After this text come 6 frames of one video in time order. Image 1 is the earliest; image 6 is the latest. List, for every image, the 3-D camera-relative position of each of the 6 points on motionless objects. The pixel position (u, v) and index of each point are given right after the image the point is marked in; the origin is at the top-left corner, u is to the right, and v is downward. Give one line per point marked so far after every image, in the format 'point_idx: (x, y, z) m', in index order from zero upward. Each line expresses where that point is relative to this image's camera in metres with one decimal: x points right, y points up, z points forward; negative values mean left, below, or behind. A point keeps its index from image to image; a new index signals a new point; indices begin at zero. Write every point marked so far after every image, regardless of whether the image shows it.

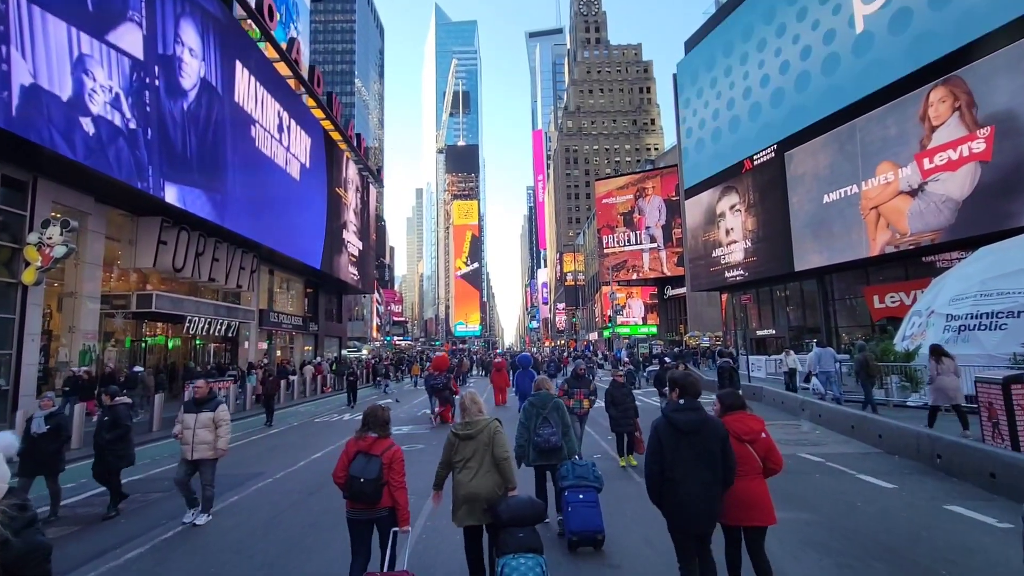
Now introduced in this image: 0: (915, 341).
0: (+10.5, -1.4, +15.1) m
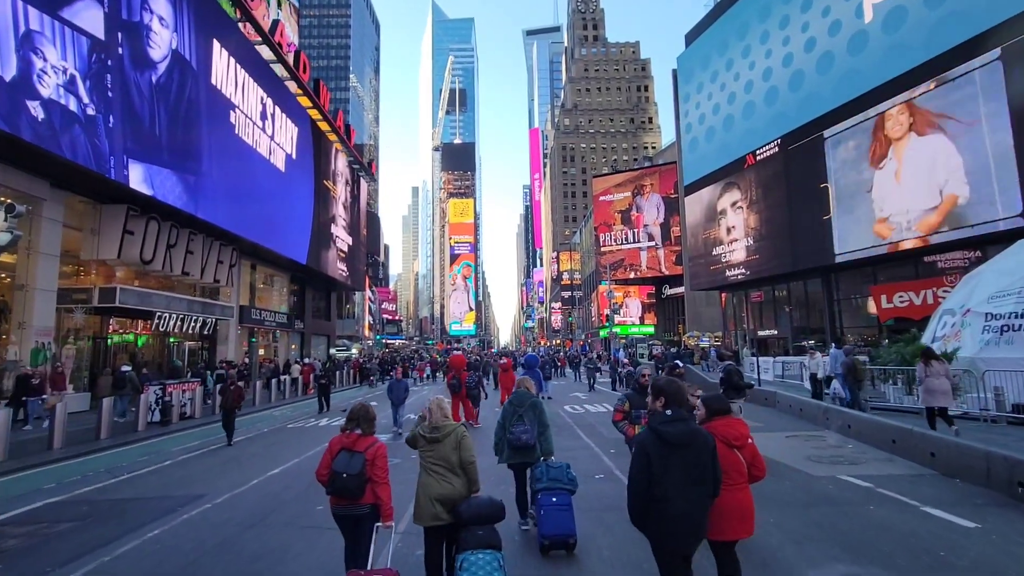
0: (+10.3, -1.3, +13.6) m
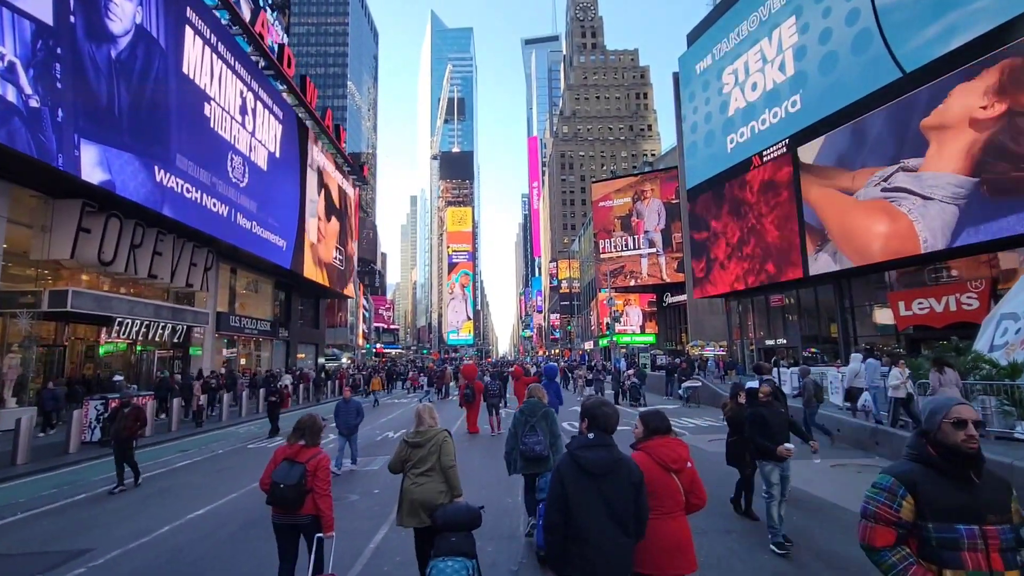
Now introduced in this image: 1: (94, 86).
0: (+10.1, -1.3, +11.7) m
1: (-13.3, +6.5, +18.5) m
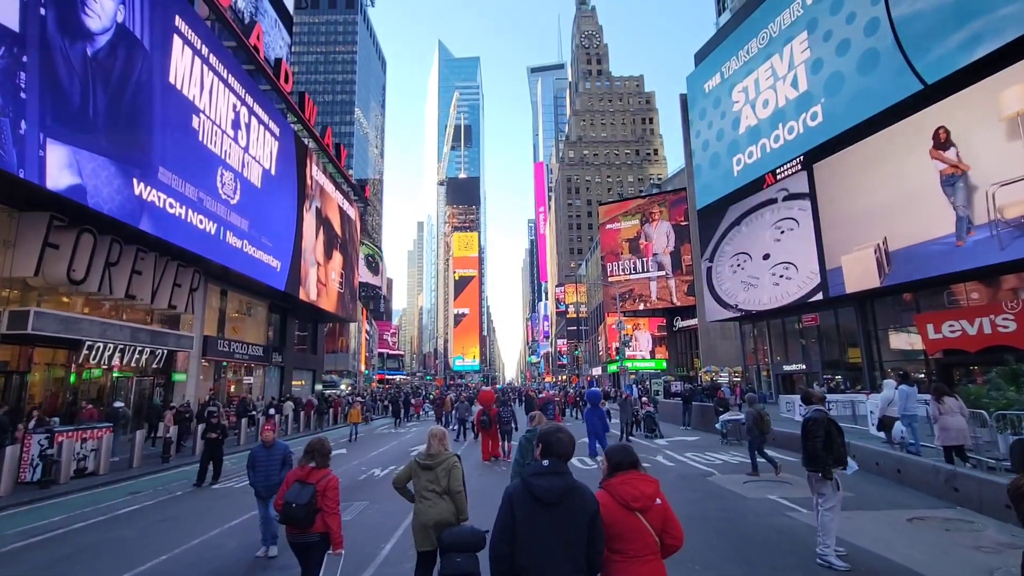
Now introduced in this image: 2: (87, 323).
0: (+10.0, -1.5, +9.8) m
1: (-13.3, +5.9, +17.2) m
2: (-14.4, -1.2, +19.7) m
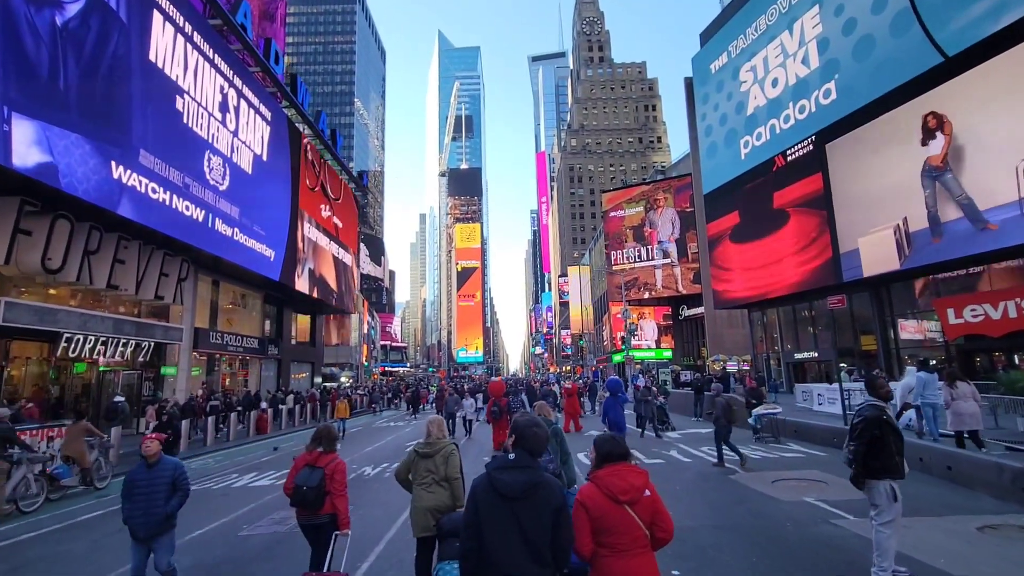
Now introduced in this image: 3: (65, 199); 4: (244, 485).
0: (+10.0, -1.1, +8.6) m
1: (-13.3, +6.3, +16.1) m
2: (-14.3, -0.8, +18.6) m
3: (-13.8, +2.7, +17.9) m
4: (-6.0, -4.1, +12.2) m
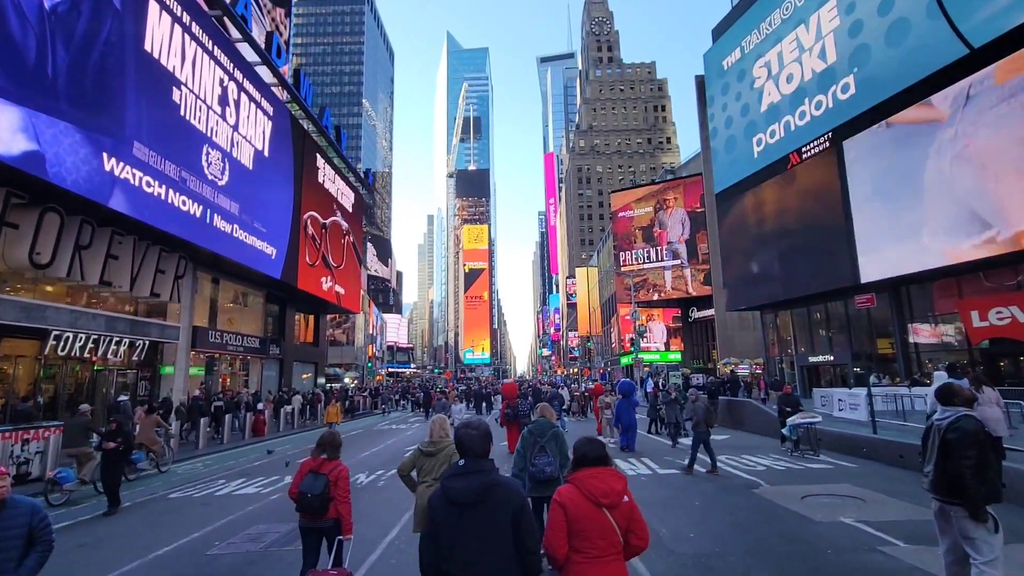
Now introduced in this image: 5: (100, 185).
0: (+10.1, -1.0, +7.6) m
1: (-13.1, +6.4, +15.4) m
2: (-14.2, -0.7, +18.0) m
3: (-13.7, +2.9, +17.2) m
4: (-5.9, -4.0, +11.5) m
5: (-12.8, +3.2, +18.0) m
